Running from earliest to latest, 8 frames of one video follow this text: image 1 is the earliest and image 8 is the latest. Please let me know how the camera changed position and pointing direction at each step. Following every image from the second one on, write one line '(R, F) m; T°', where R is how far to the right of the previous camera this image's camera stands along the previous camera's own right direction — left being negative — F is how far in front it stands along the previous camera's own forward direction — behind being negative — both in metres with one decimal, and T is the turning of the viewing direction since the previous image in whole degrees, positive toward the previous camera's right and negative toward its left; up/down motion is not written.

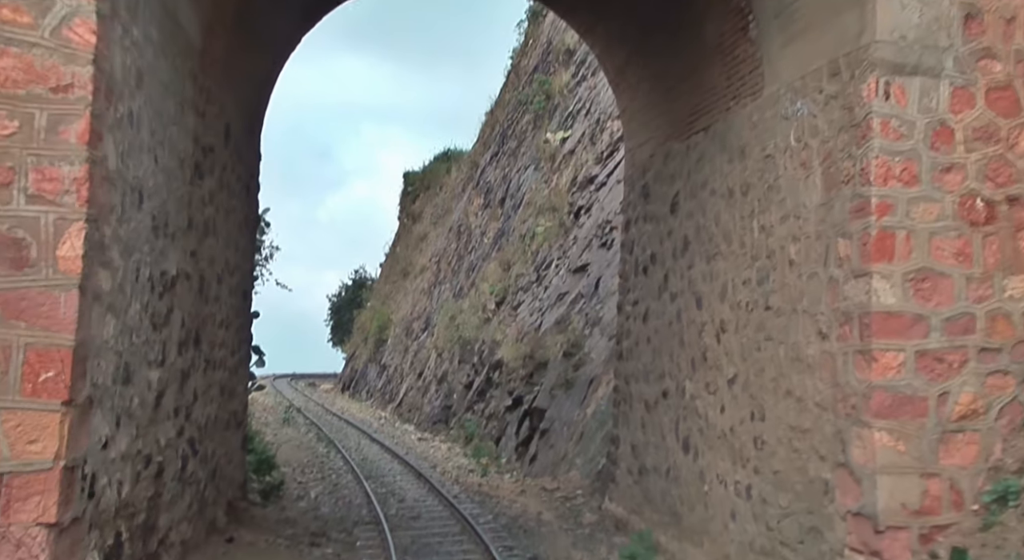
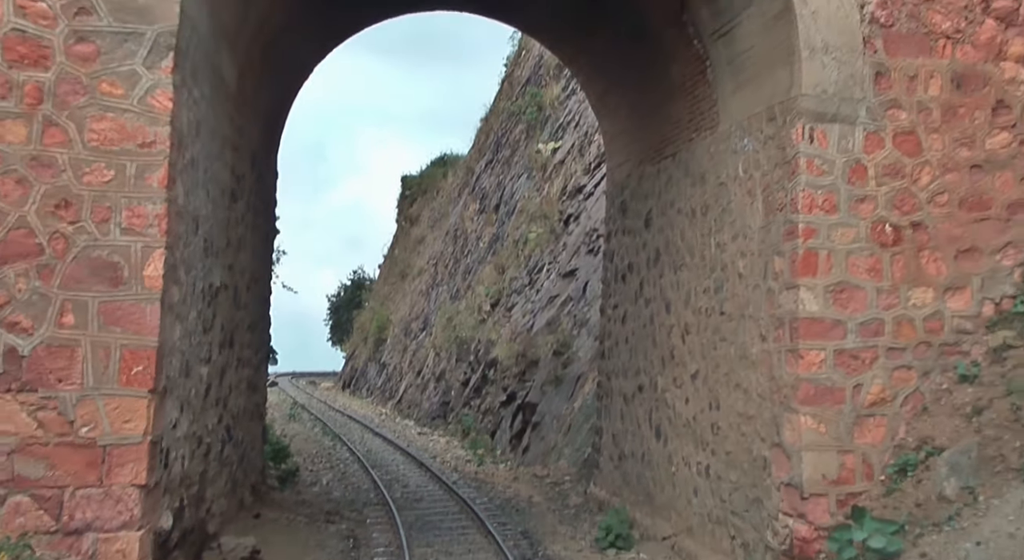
(0.0, -0.9) m; 0°
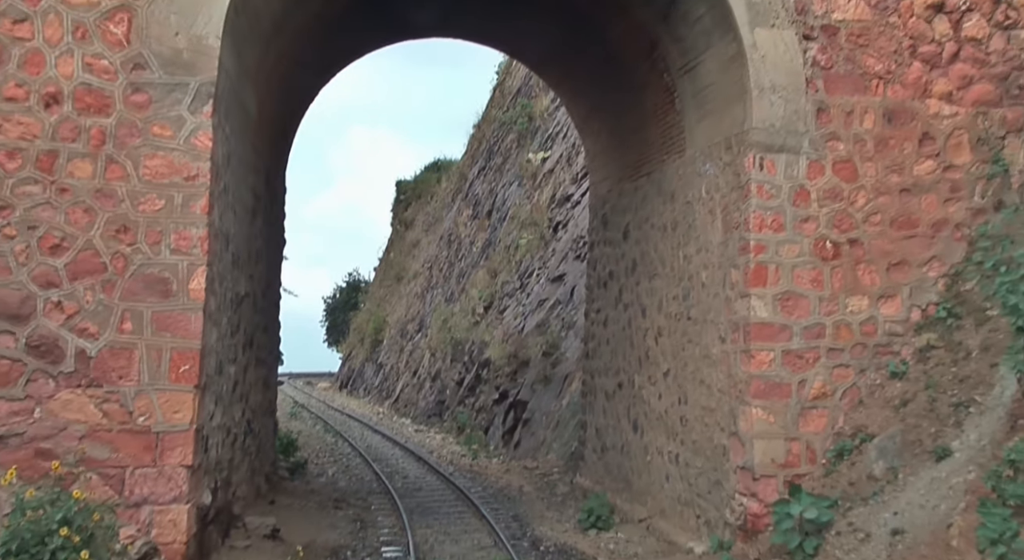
(0.0, -0.8) m; 0°
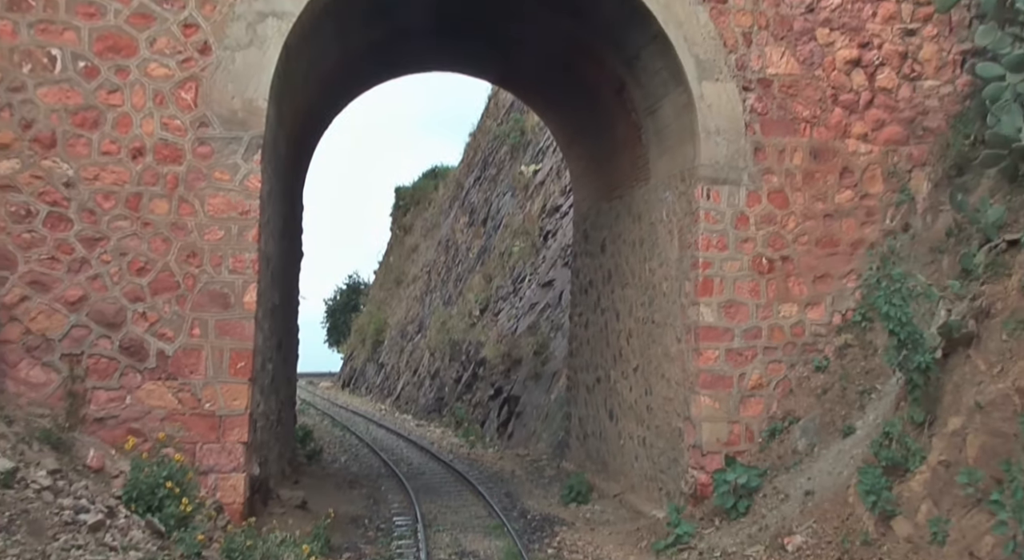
(0.0, -1.2) m; 0°
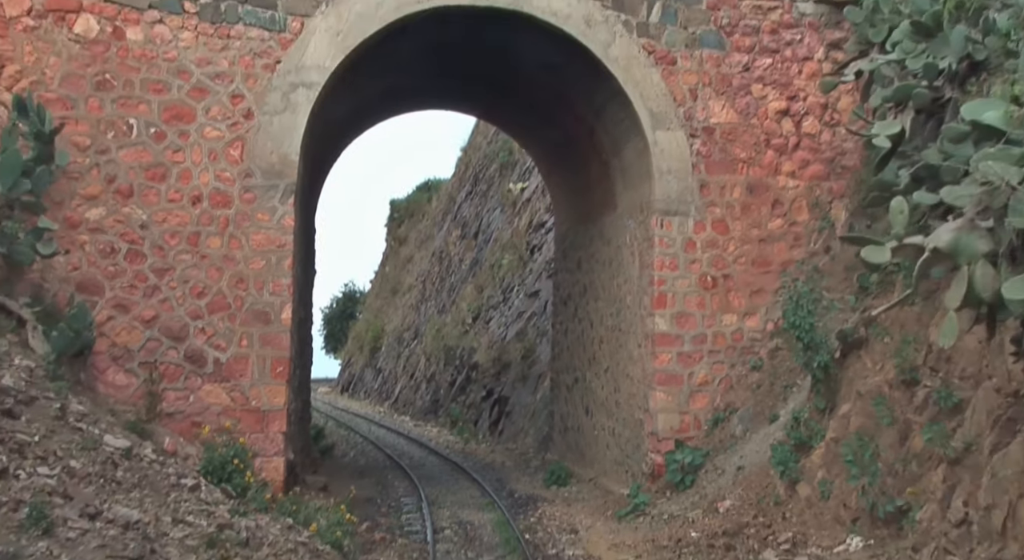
(0.0, -1.5) m; +1°
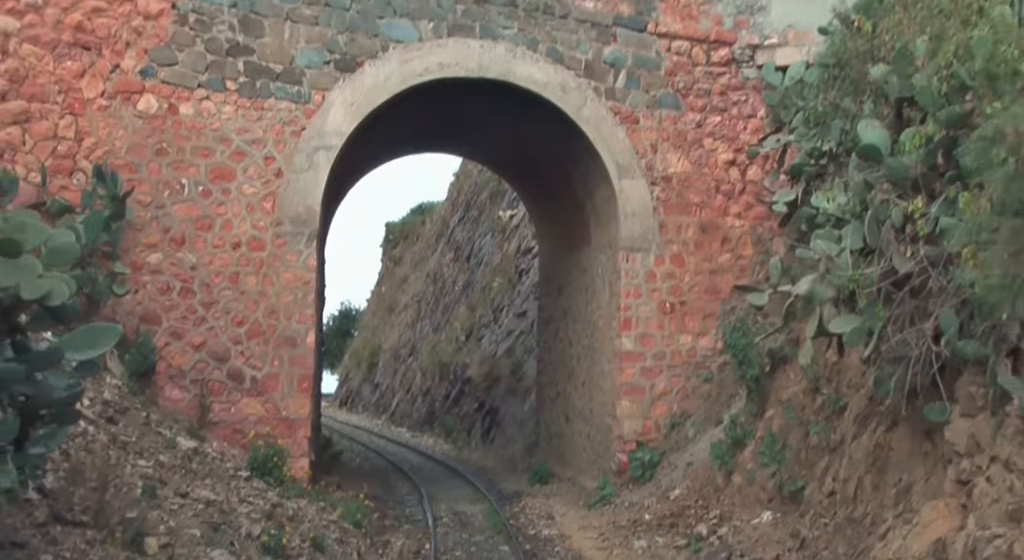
(+0.1, -1.5) m; +1°
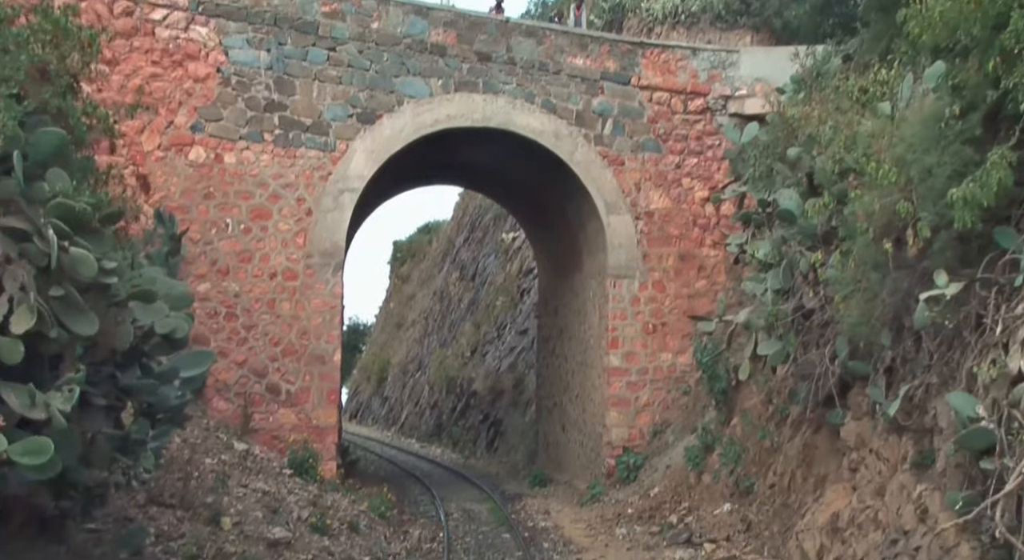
(0.0, -1.4) m; 0°
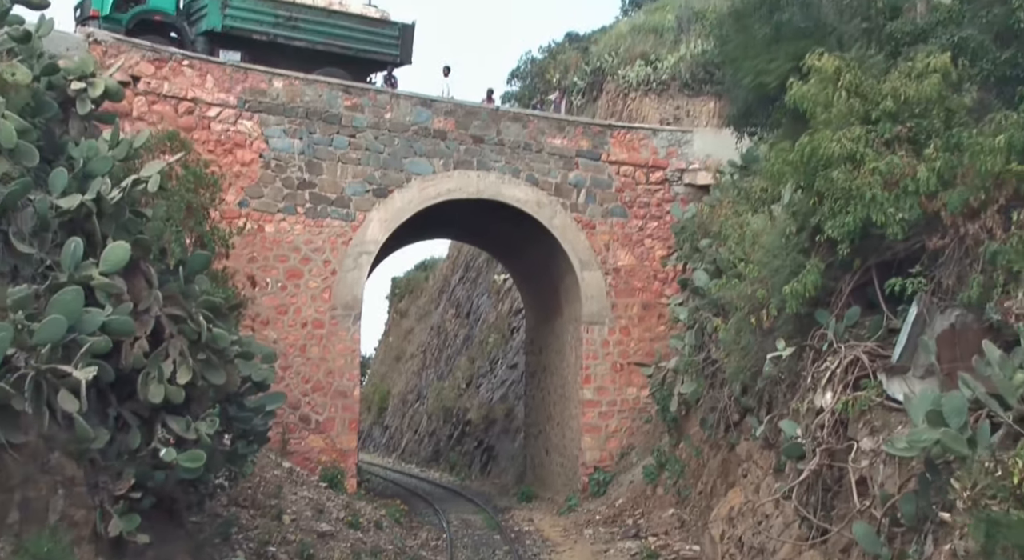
(+0.1, -2.2) m; 0°
